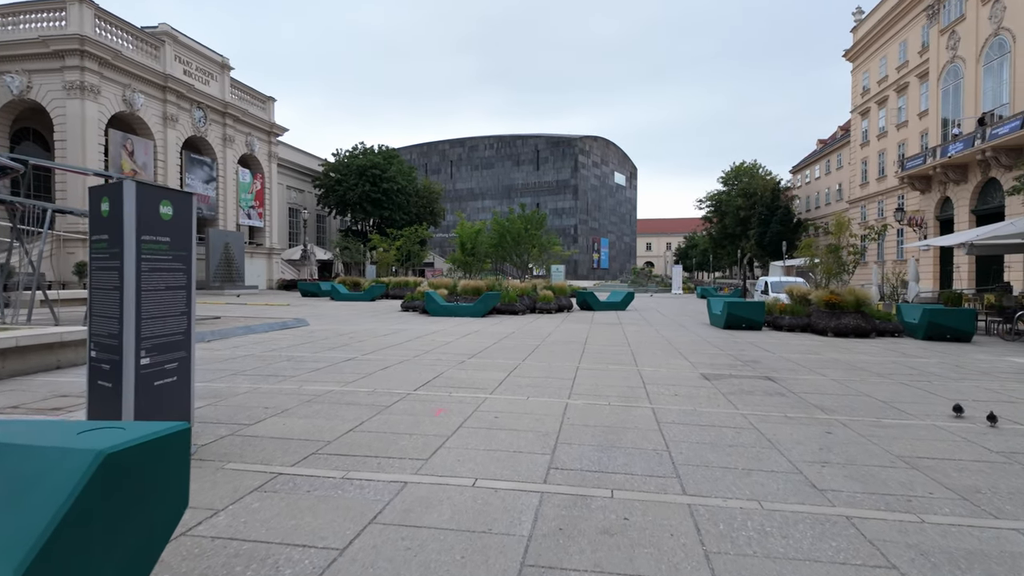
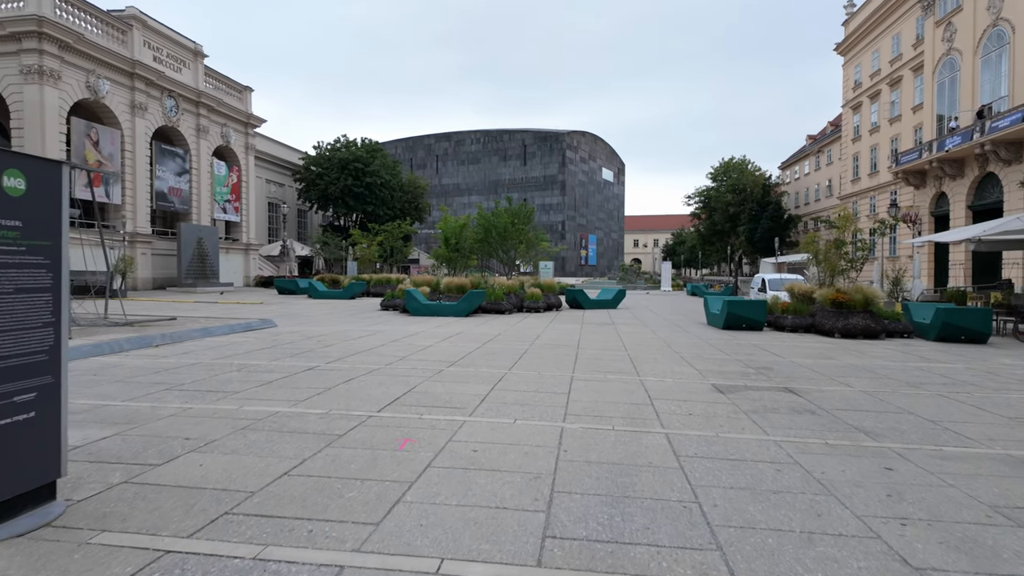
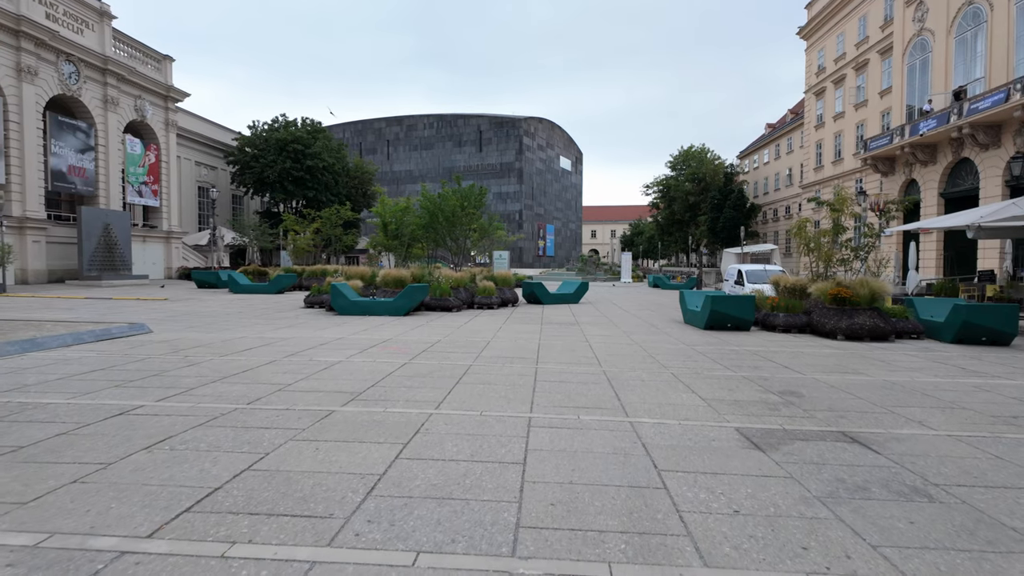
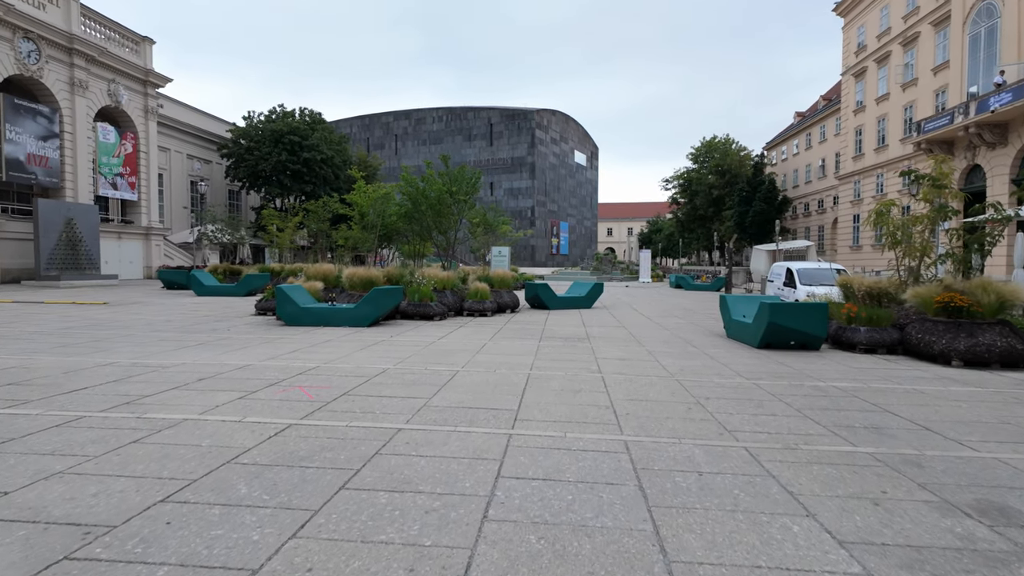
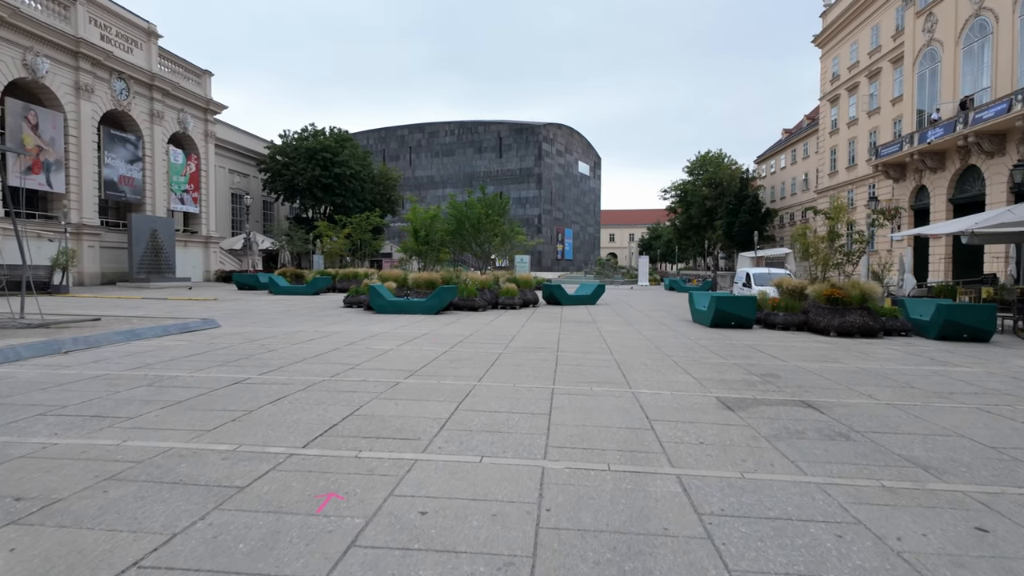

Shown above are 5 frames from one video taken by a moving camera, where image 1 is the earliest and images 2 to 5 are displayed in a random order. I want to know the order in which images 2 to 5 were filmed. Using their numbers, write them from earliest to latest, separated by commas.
2, 5, 3, 4
